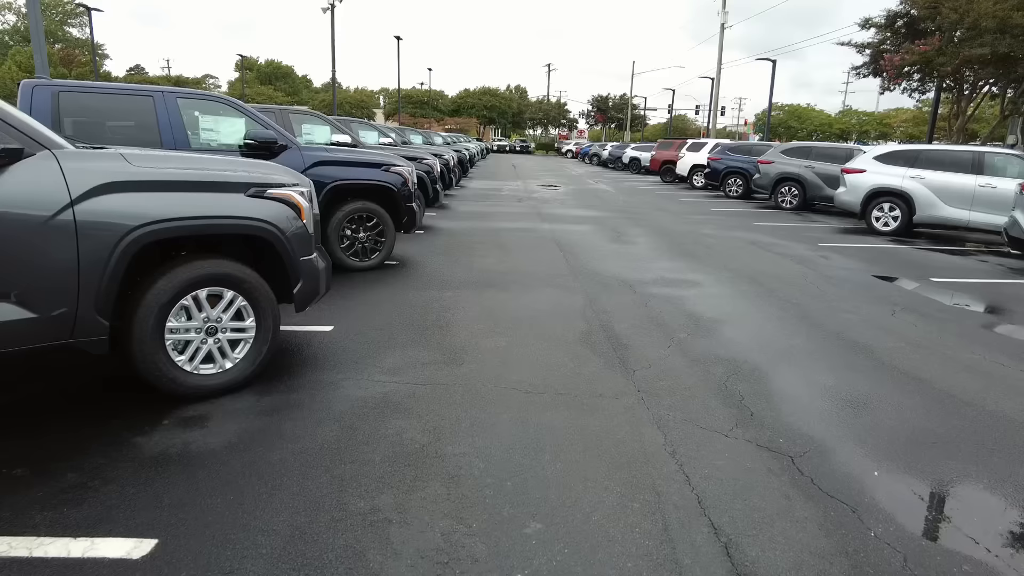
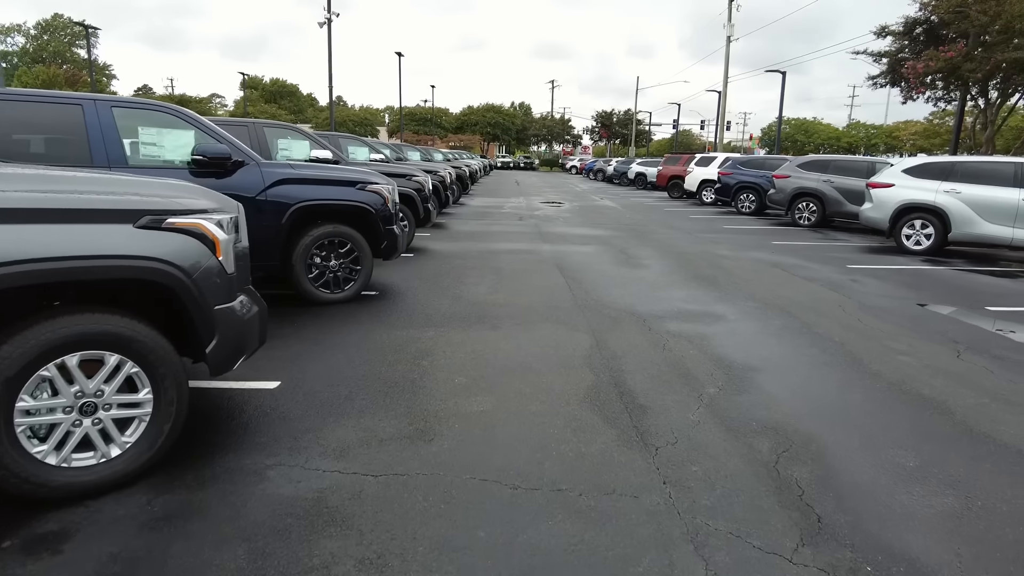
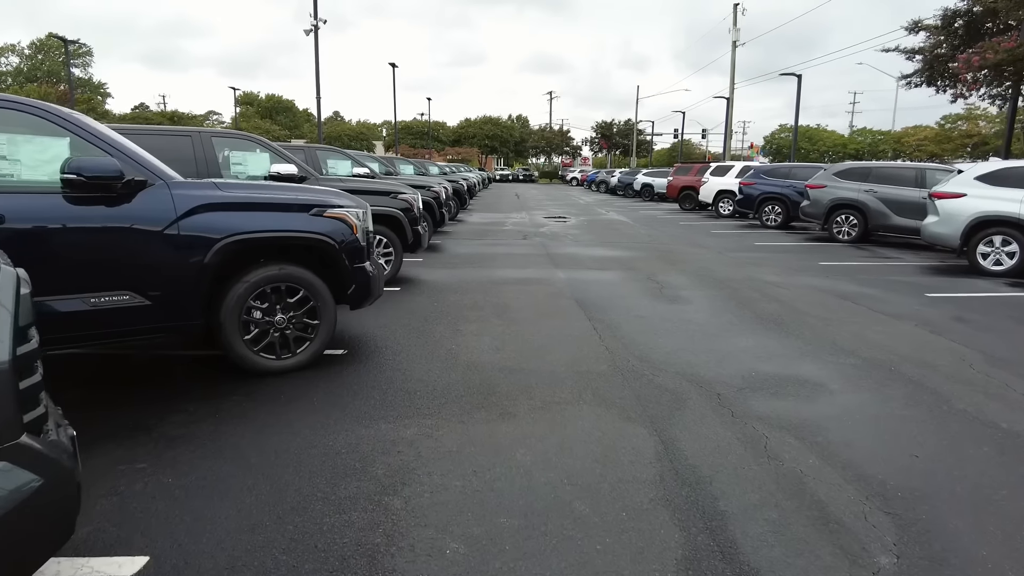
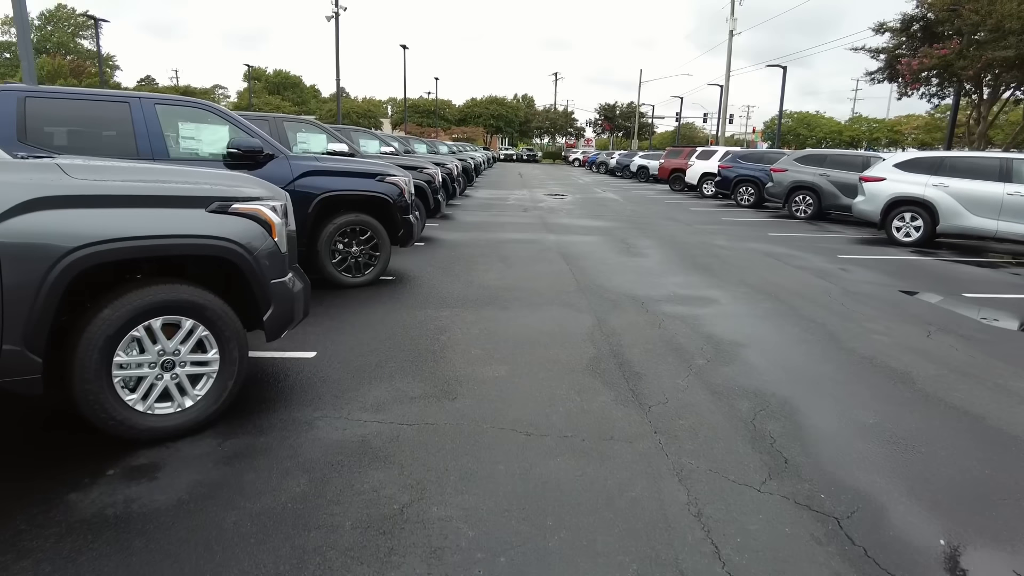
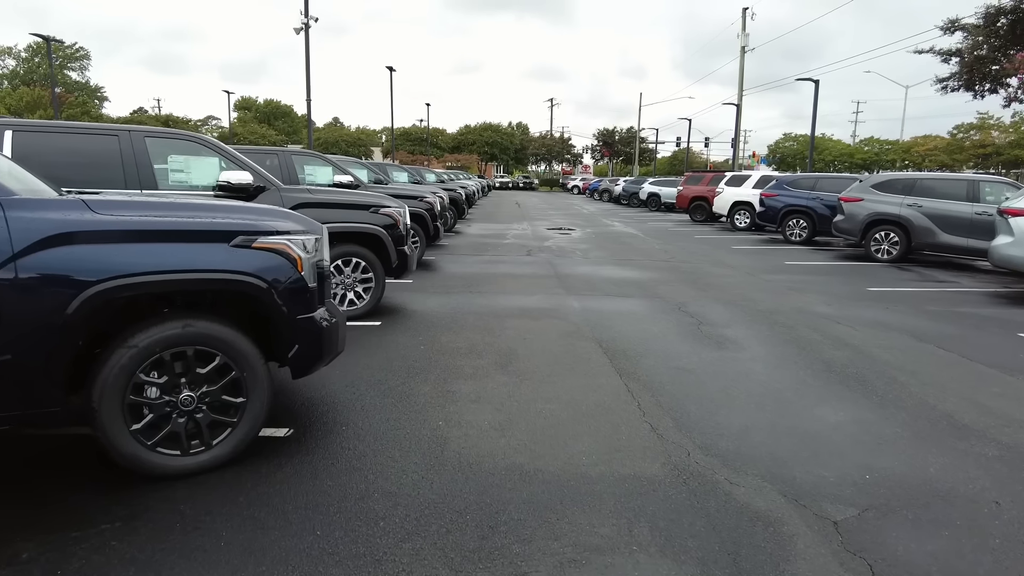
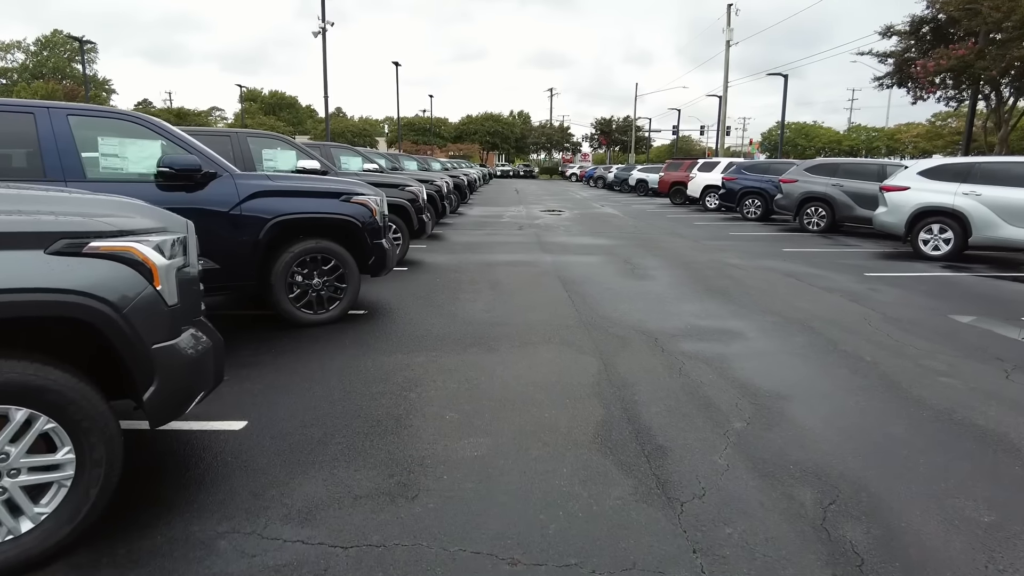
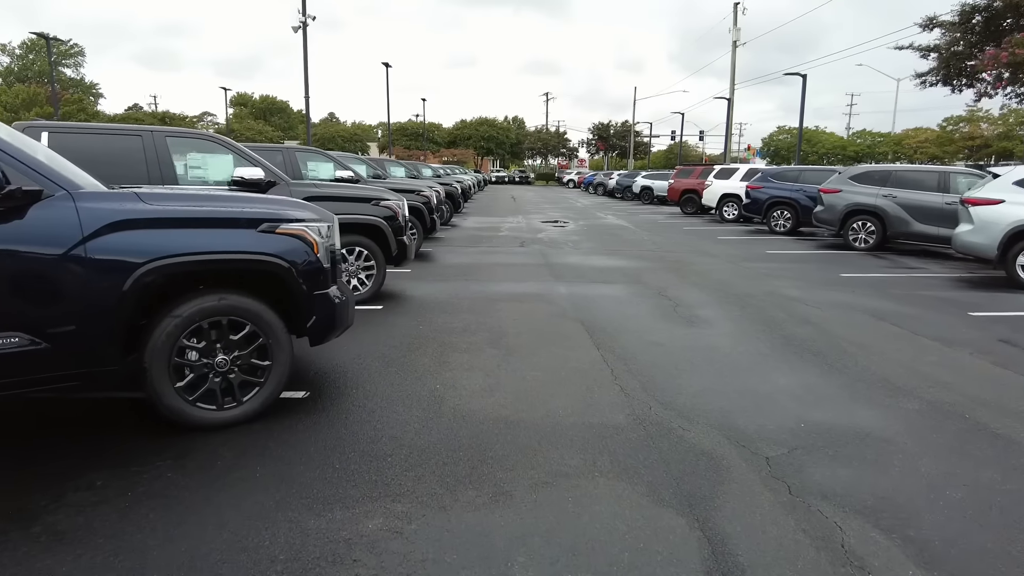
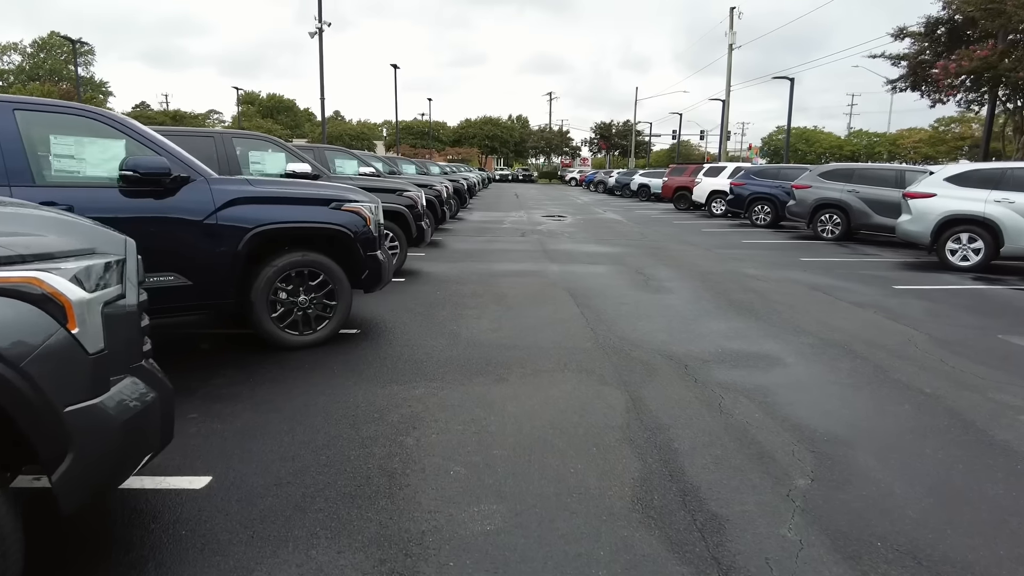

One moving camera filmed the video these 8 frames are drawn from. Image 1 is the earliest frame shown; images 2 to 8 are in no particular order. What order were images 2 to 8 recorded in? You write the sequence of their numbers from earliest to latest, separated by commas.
4, 2, 6, 8, 3, 7, 5
